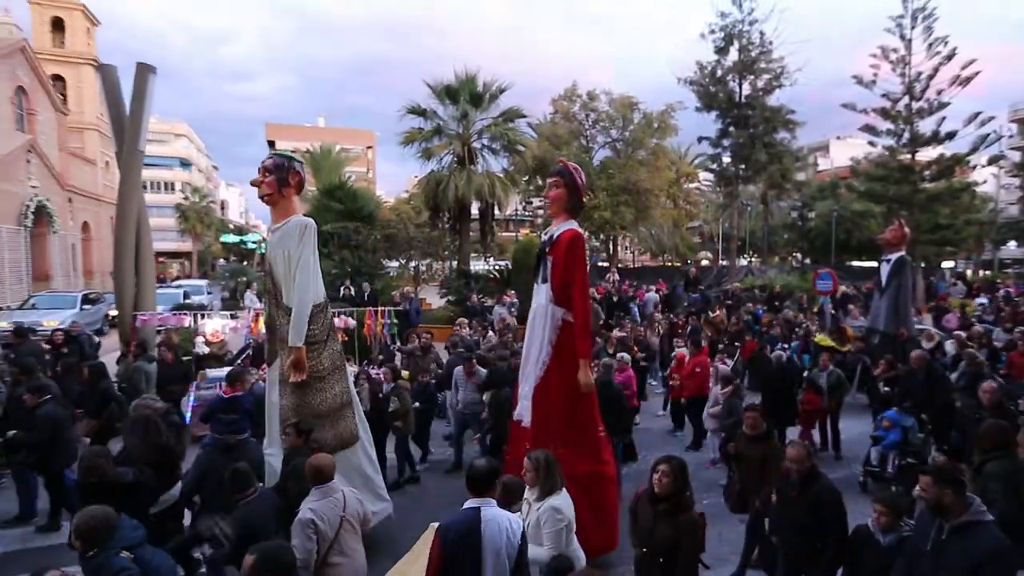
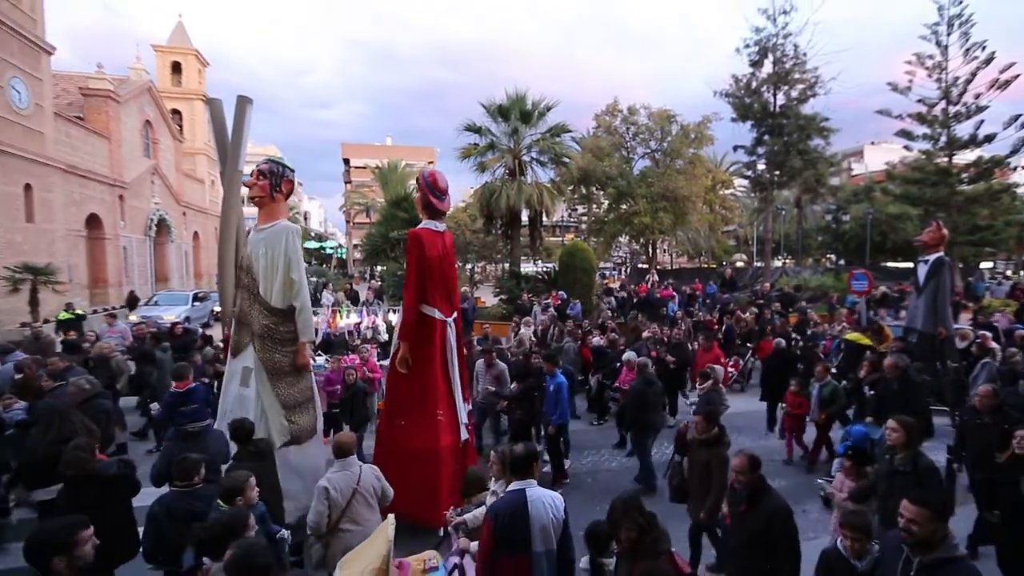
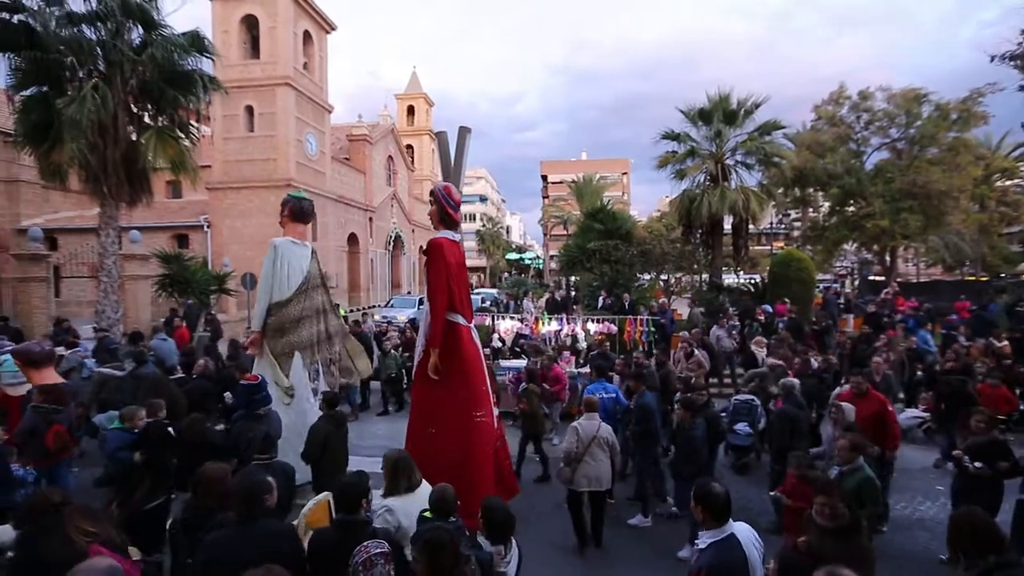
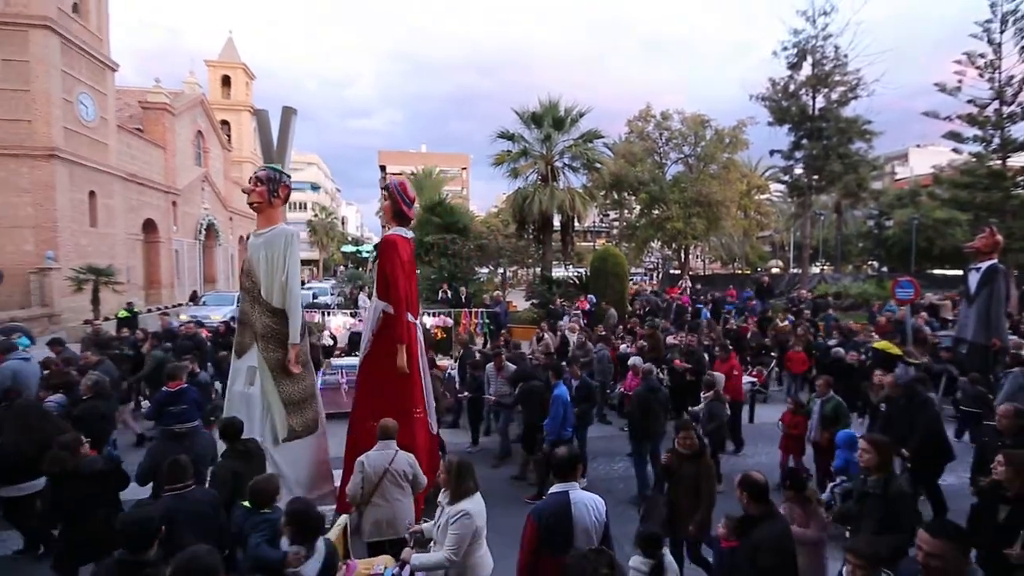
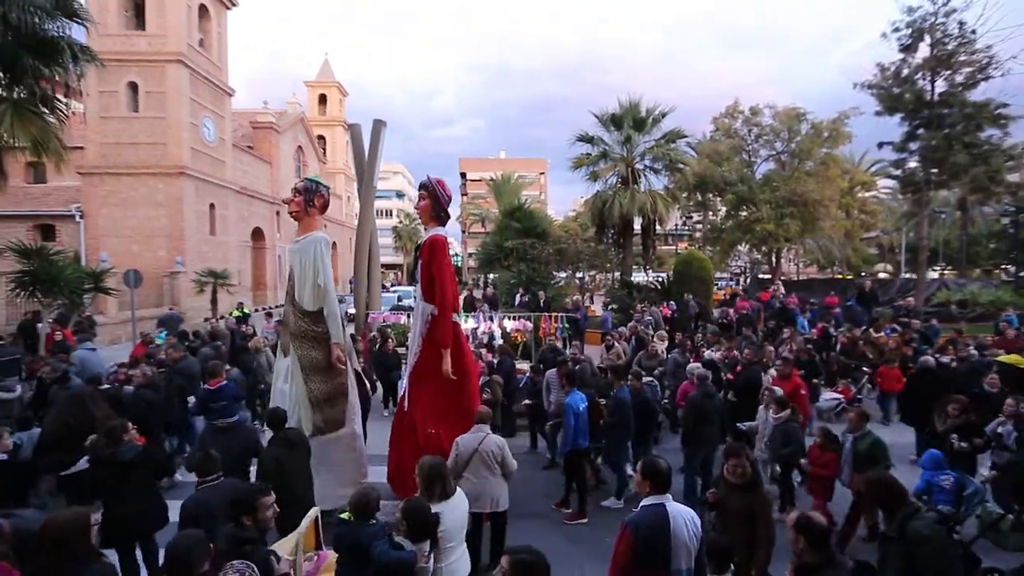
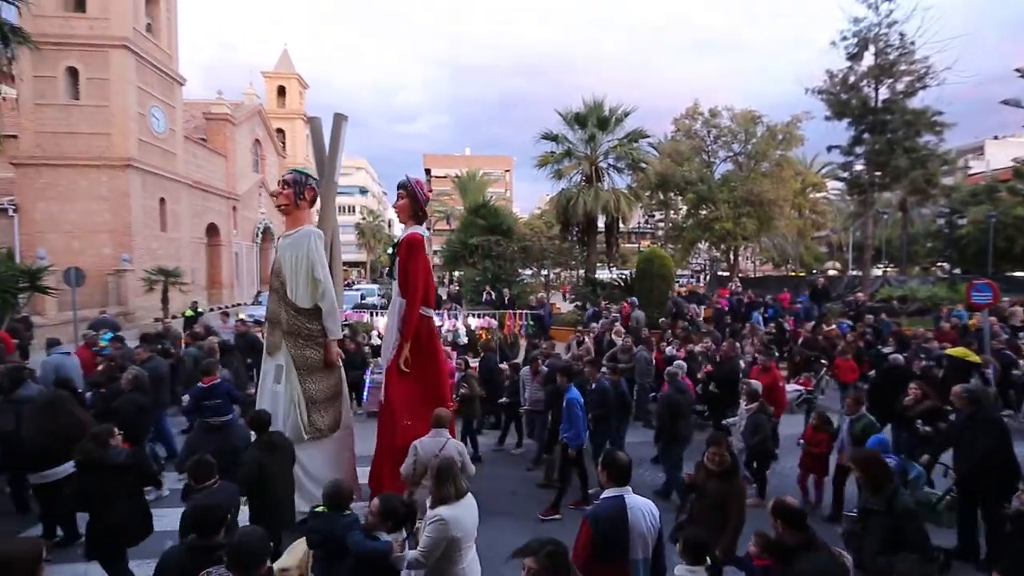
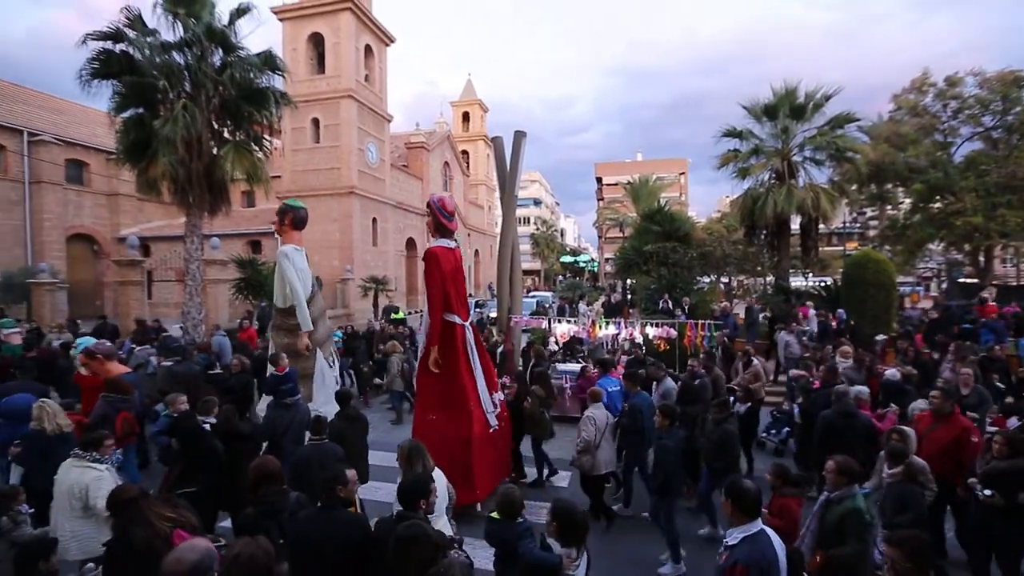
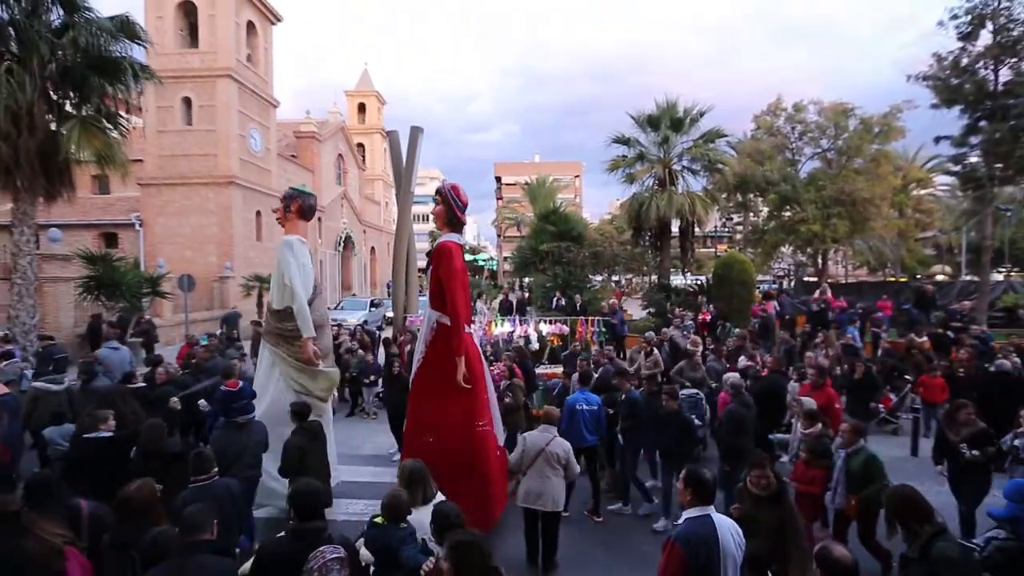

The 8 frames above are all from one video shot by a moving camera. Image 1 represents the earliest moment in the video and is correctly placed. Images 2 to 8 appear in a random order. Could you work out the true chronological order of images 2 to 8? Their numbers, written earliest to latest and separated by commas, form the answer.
2, 4, 6, 5, 8, 3, 7
